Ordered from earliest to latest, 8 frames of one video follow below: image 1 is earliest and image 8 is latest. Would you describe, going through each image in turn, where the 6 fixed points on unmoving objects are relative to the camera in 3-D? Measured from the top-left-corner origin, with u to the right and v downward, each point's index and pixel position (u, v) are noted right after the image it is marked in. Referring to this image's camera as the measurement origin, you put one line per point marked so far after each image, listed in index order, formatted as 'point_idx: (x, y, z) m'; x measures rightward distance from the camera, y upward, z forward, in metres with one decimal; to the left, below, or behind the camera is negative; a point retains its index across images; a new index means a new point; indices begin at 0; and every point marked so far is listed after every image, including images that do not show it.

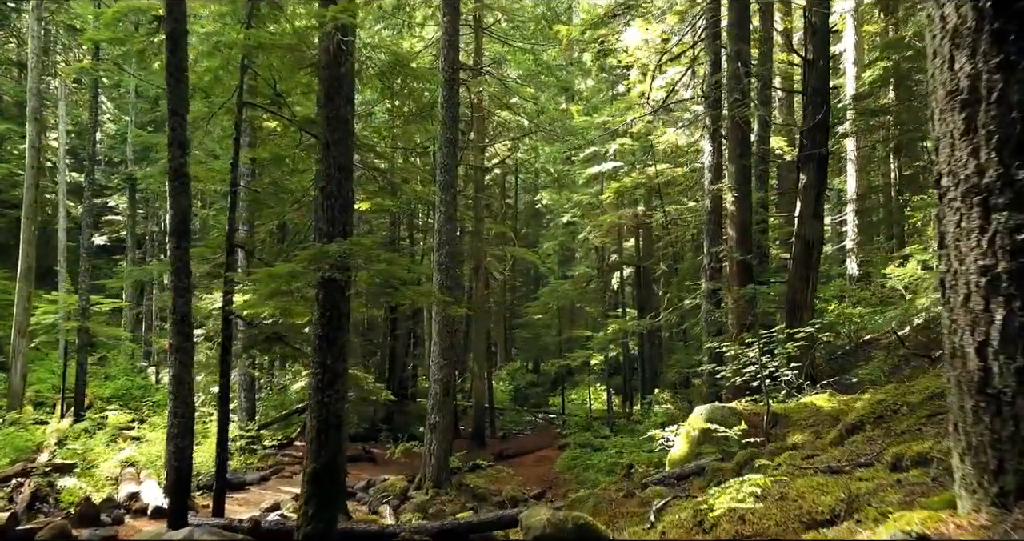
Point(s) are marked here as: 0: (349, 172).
0: (-1.4, +0.9, +6.4) m
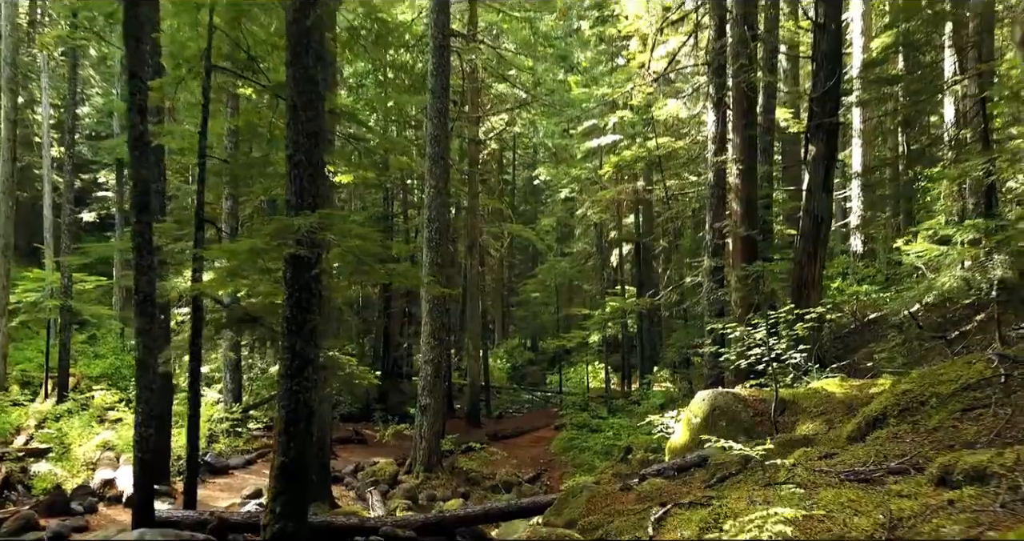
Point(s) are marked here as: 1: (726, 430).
0: (-1.5, +1.1, +5.9) m
1: (+2.0, -1.5, +6.9) m
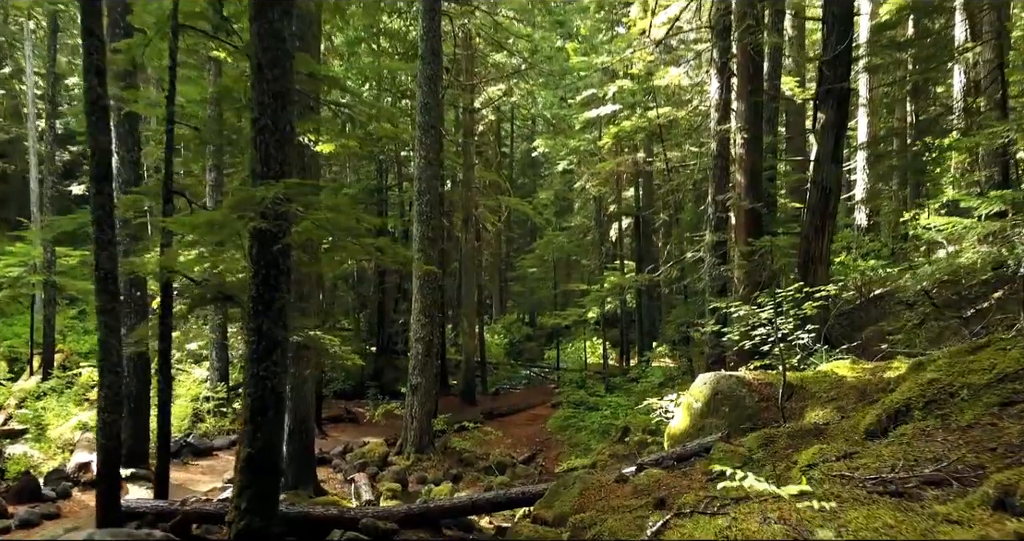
0: (-1.6, +1.2, +5.3) m
1: (+1.9, -1.3, +6.5) m
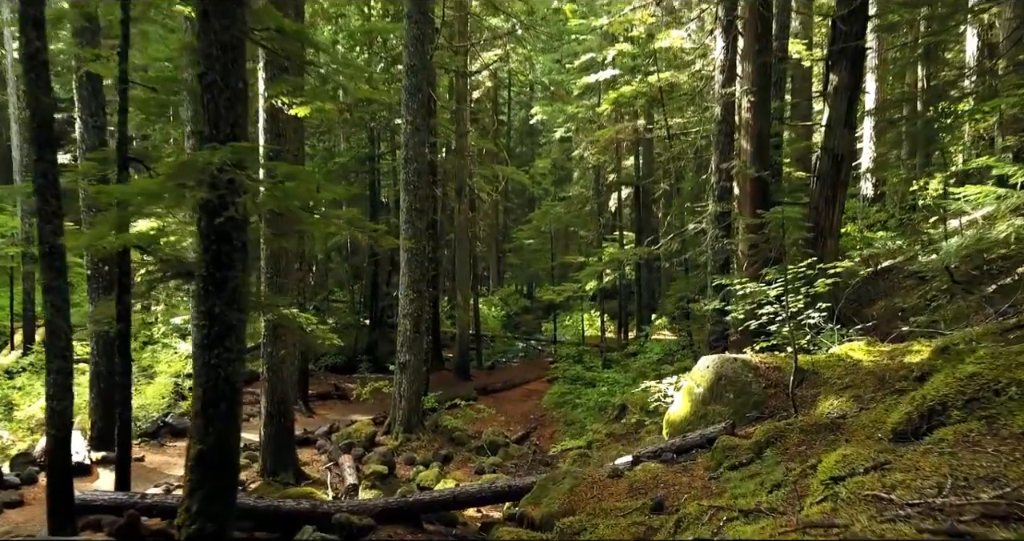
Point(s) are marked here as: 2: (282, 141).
0: (-1.7, +1.4, +4.7) m
1: (+1.8, -1.1, +5.9) m
2: (-2.8, +1.5, +8.7) m
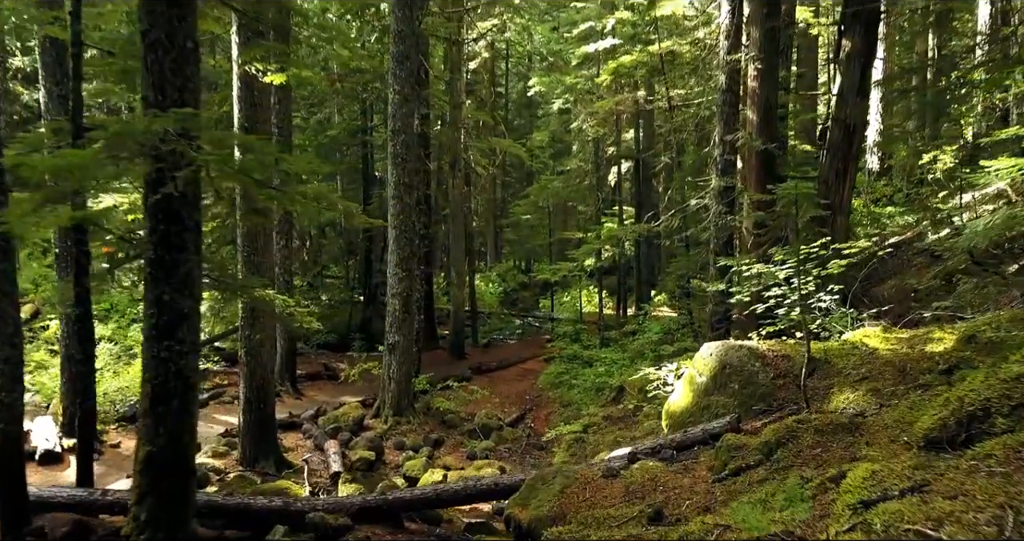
0: (-1.8, +1.5, +4.2) m
1: (+1.7, -0.9, +5.5) m
2: (-2.9, +1.8, +8.2) m
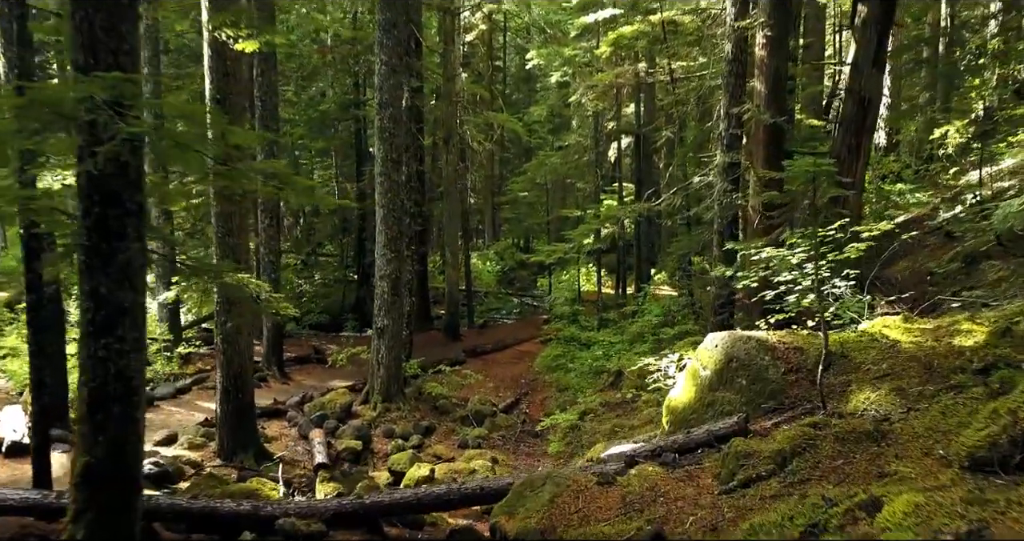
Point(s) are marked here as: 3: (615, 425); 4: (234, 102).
0: (-1.9, +1.6, +3.6) m
1: (+1.6, -0.8, +5.0) m
2: (-2.9, +2.0, +7.7) m
3: (+1.3, -1.9, +9.1) m
4: (-2.9, +1.8, +7.7) m
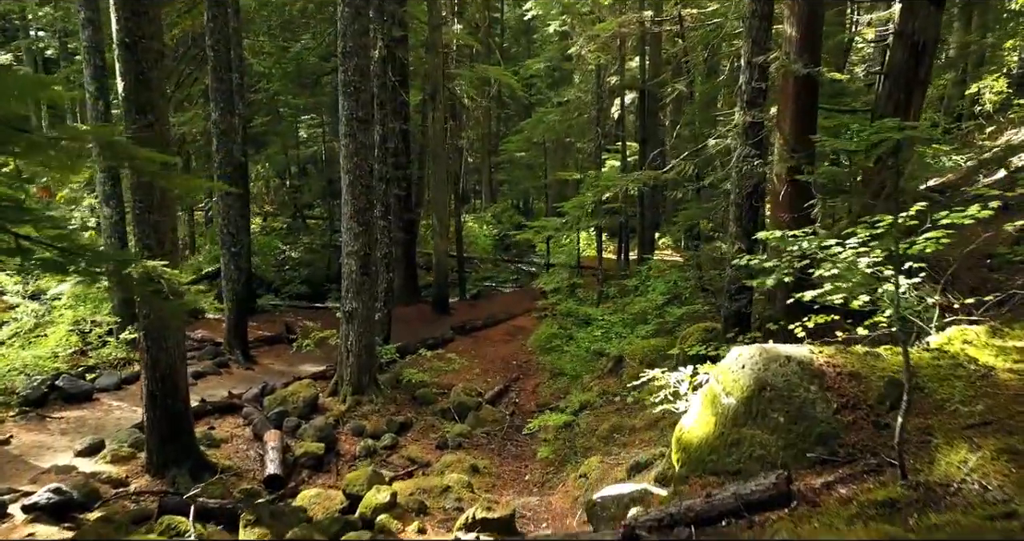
0: (-2.1, +1.5, +2.3) m
1: (+1.4, -0.8, +3.8) m
2: (-3.1, +2.1, +6.3) m
3: (+1.1, -1.7, +7.9) m
4: (-3.1, +1.9, +6.3) m
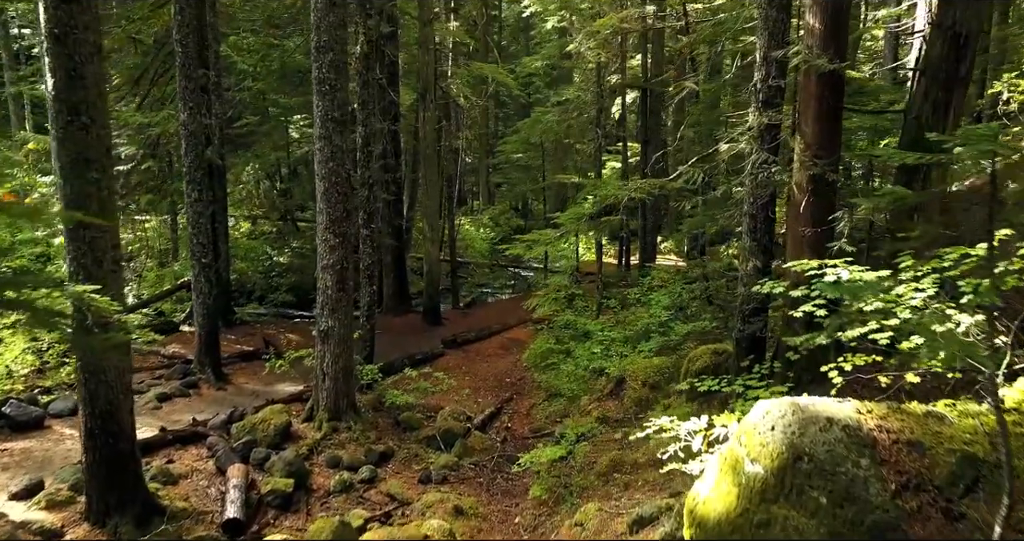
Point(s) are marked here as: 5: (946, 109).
0: (-2.2, +1.3, +1.5) m
1: (+1.3, -1.0, +3.0) m
2: (-3.2, +1.9, +5.5) m
3: (+1.0, -1.9, +7.1) m
4: (-3.2, +1.7, +5.5) m
5: (+3.6, +1.4, +6.1) m
